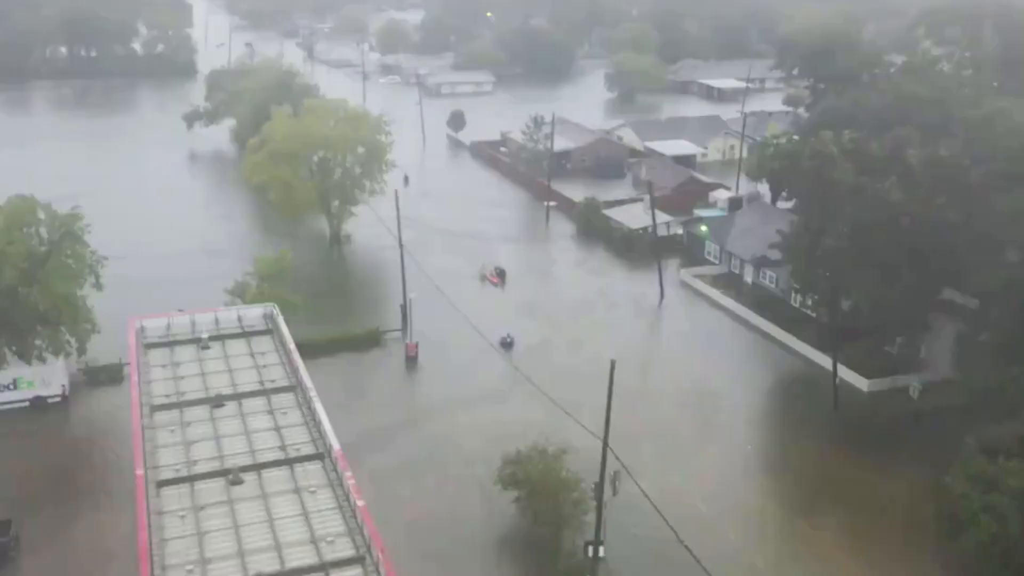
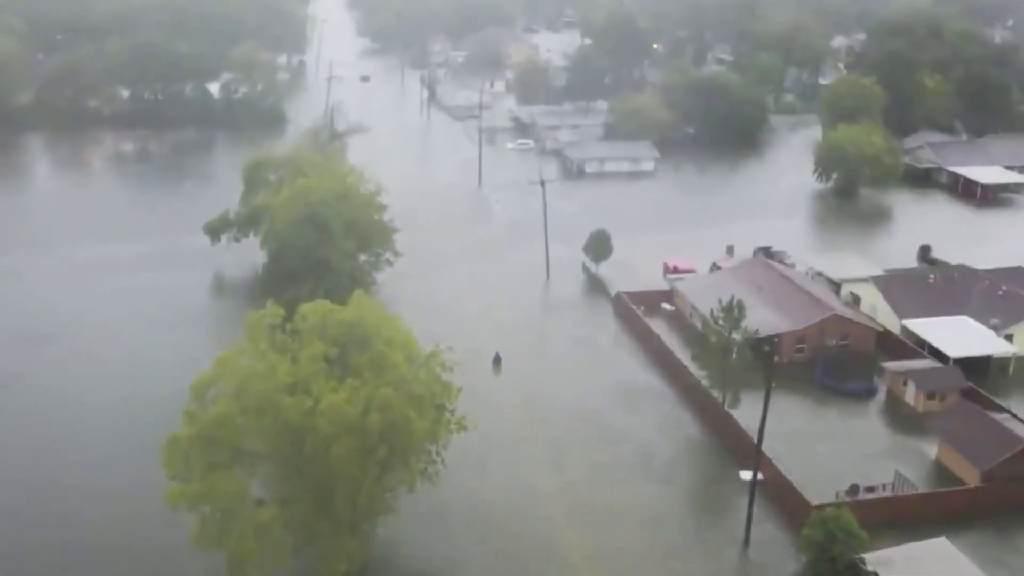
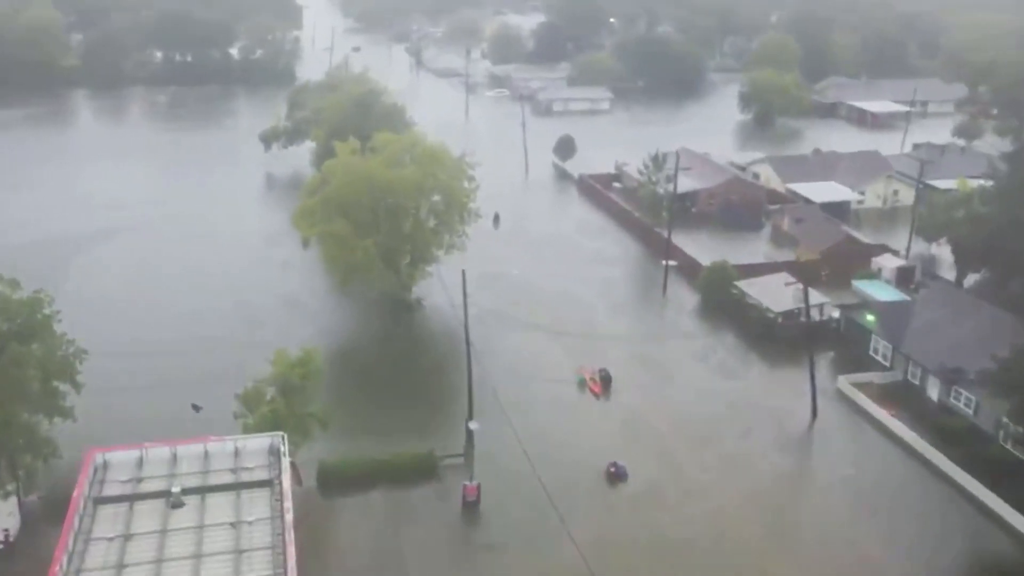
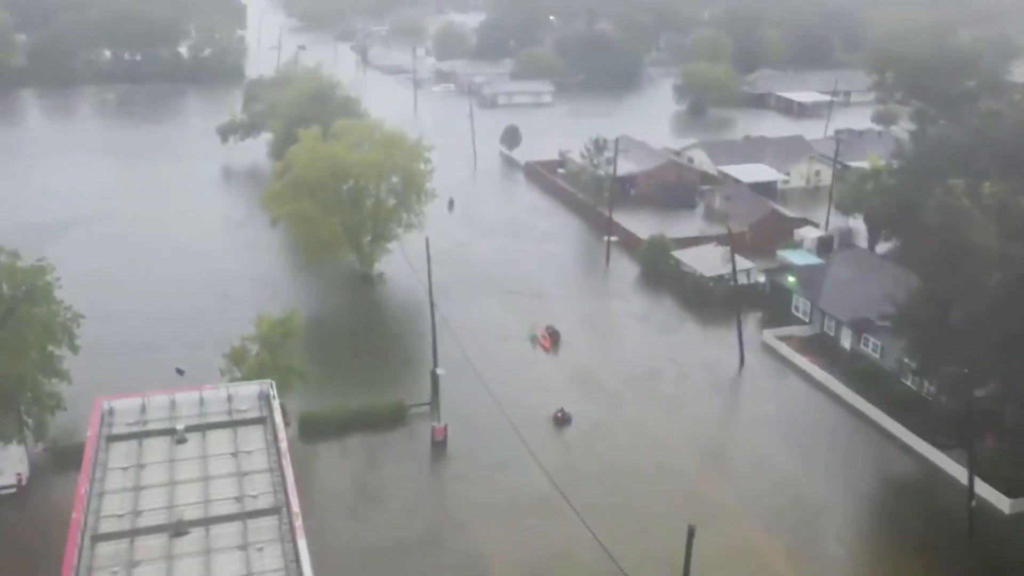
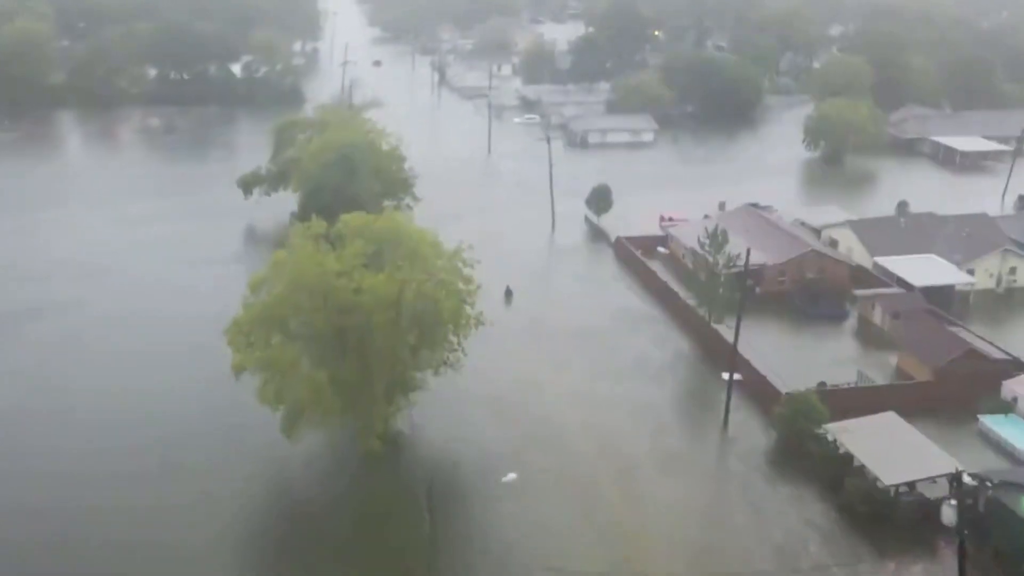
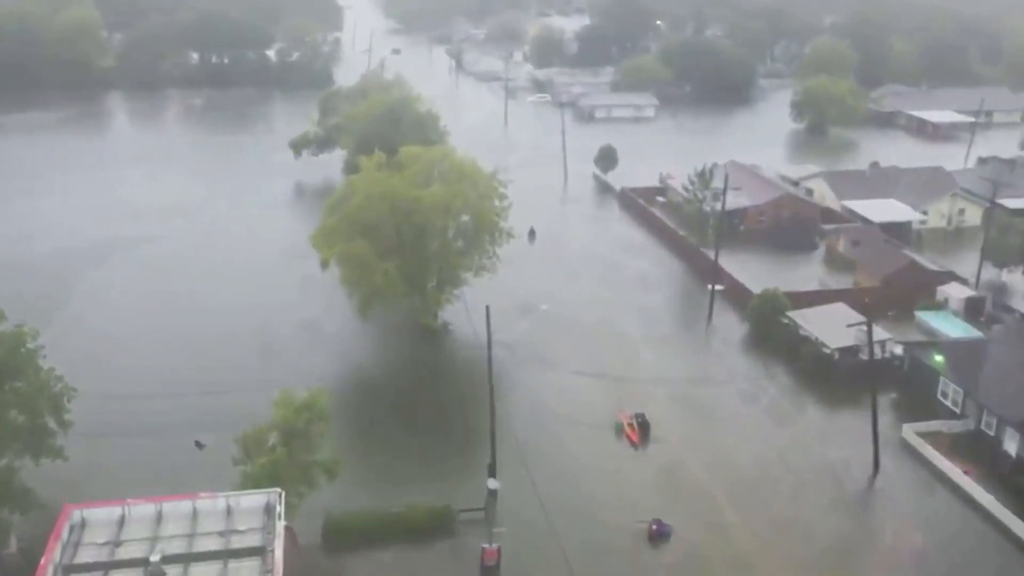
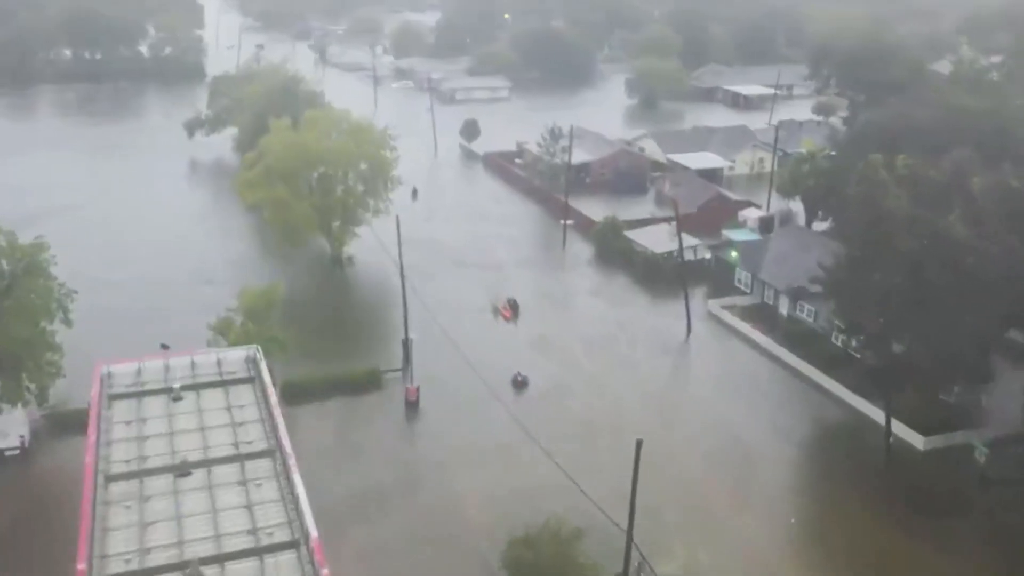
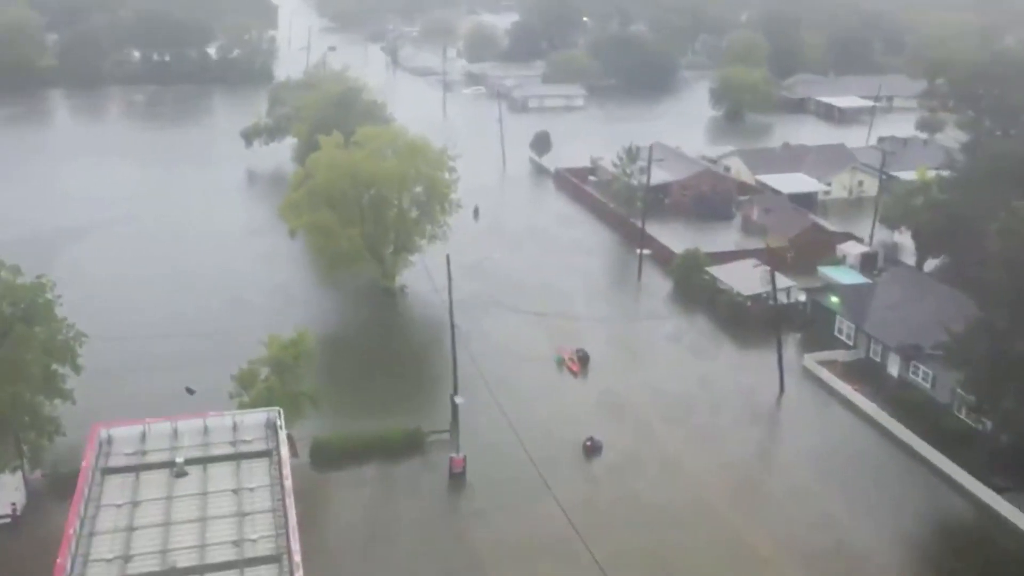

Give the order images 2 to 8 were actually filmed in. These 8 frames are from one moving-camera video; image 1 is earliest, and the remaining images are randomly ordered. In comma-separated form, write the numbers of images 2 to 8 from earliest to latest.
7, 4, 8, 3, 6, 5, 2
